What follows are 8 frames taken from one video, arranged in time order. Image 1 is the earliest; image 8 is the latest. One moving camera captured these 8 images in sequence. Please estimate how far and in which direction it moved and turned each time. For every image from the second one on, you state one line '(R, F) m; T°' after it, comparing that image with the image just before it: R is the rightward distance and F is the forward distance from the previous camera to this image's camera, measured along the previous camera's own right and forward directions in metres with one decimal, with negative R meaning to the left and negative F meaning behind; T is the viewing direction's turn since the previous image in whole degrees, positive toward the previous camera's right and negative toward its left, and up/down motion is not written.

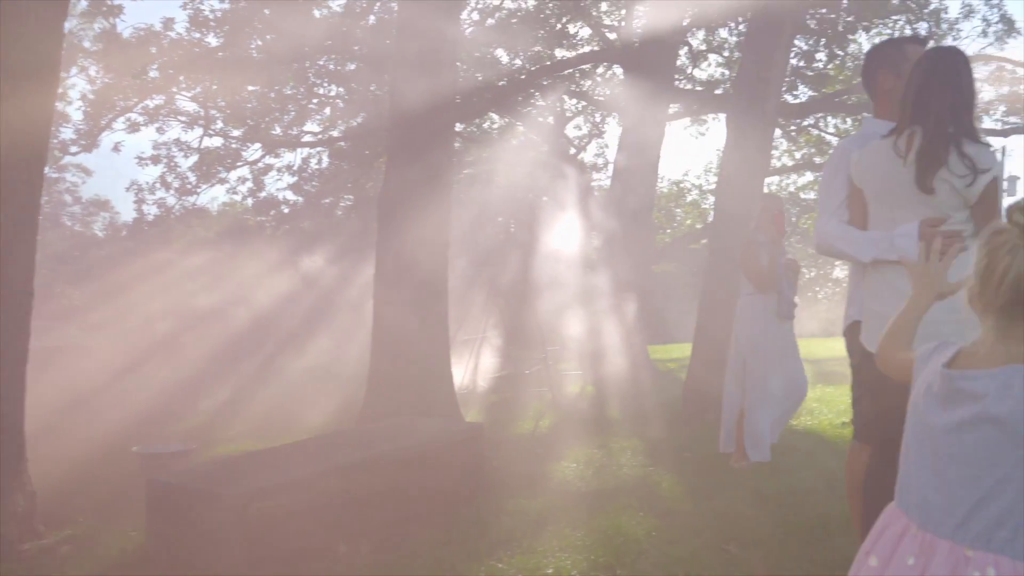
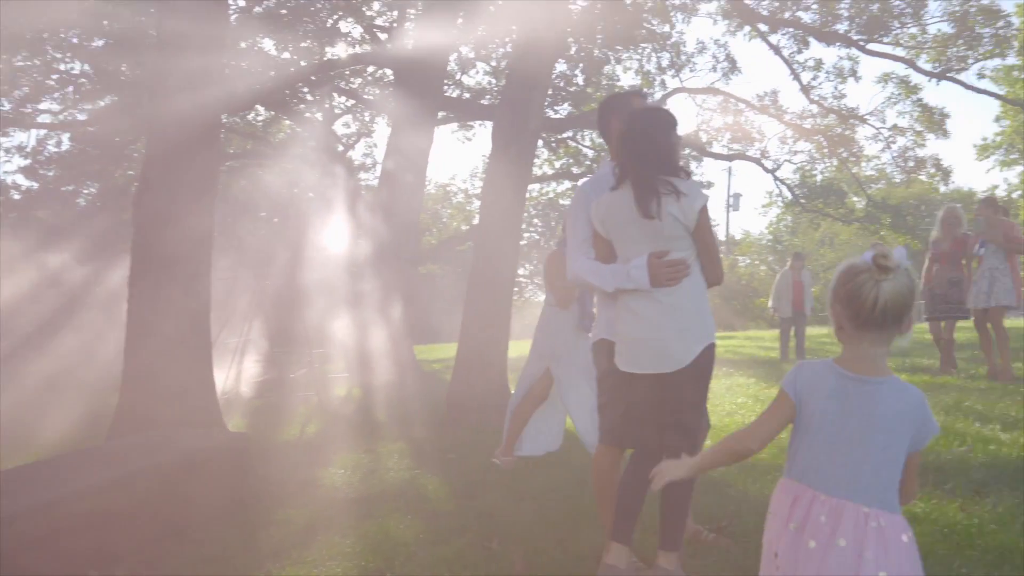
(-0.1, -0.2) m; +16°
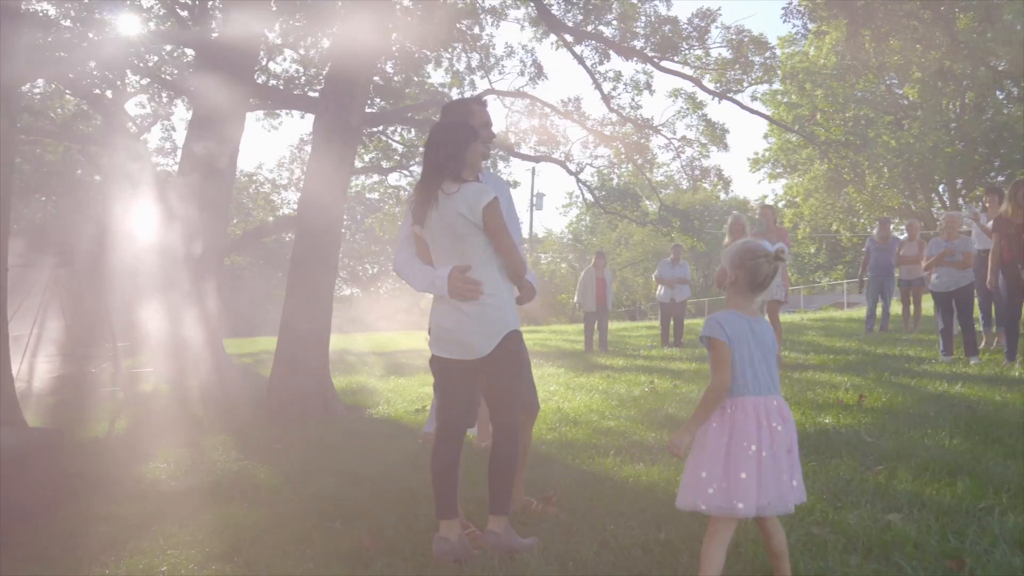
(-0.2, -0.3) m; +13°
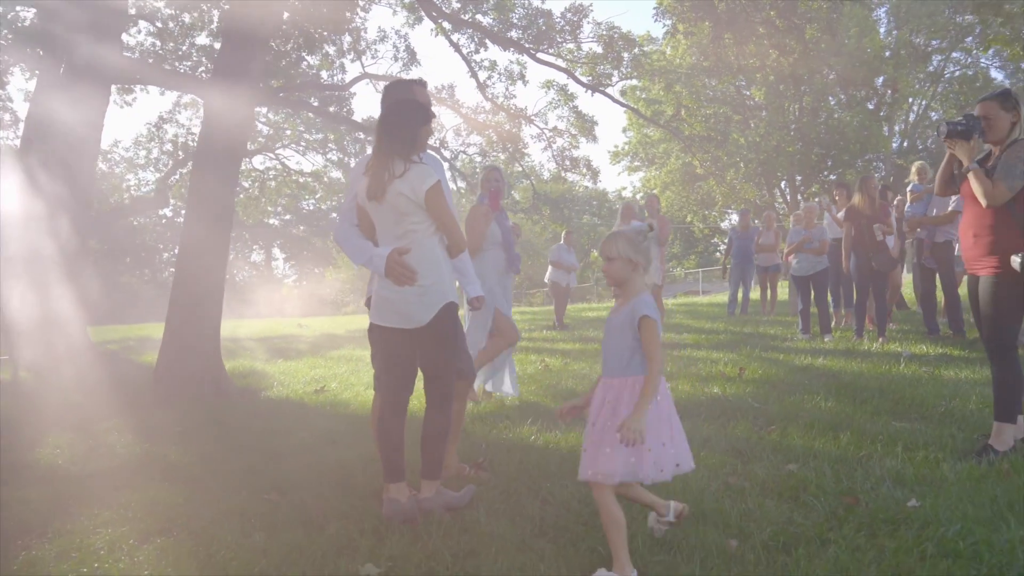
(-0.4, -0.2) m; +10°
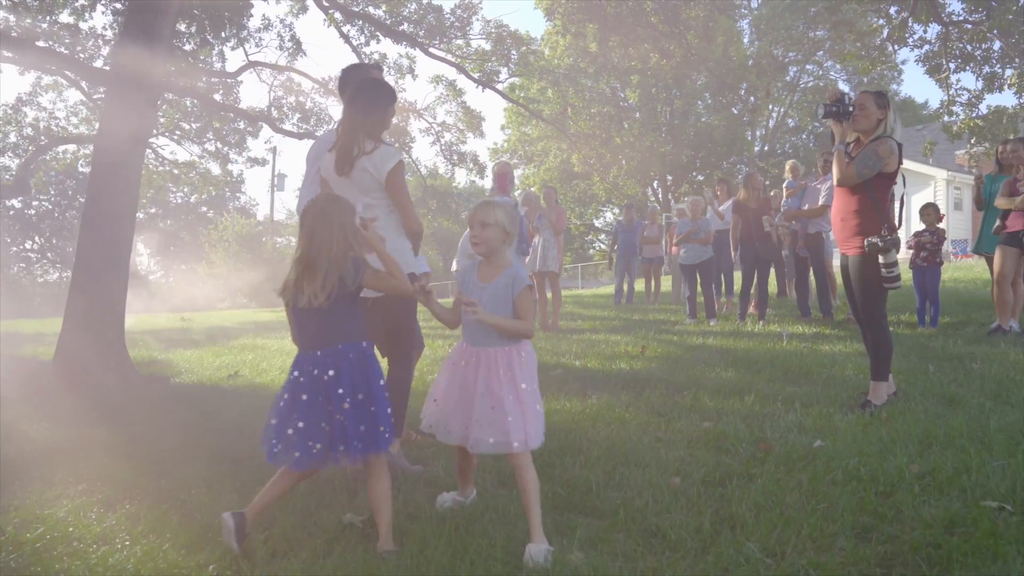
(-0.4, -0.3) m; +9°
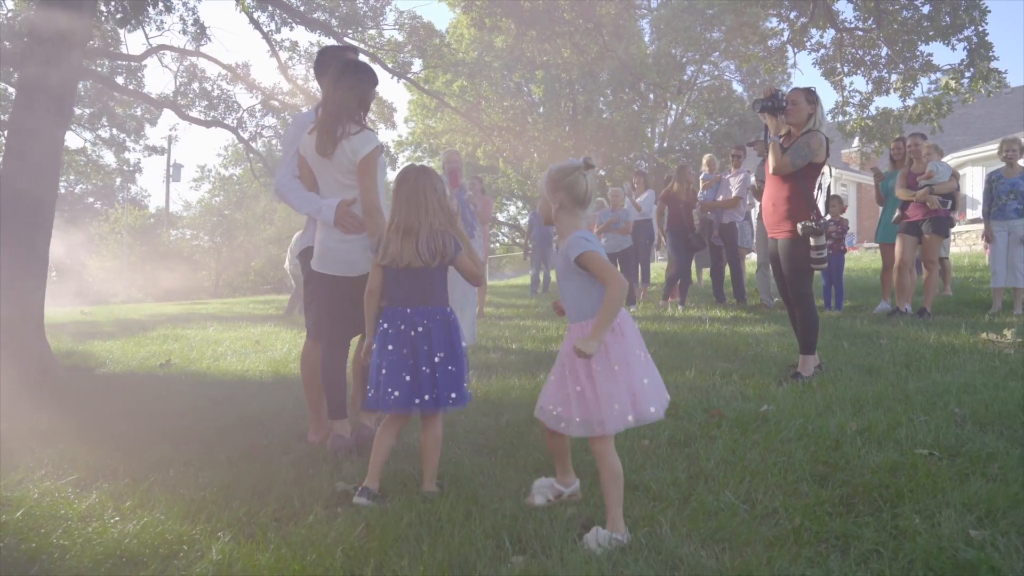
(-0.4, -0.2) m; +7°
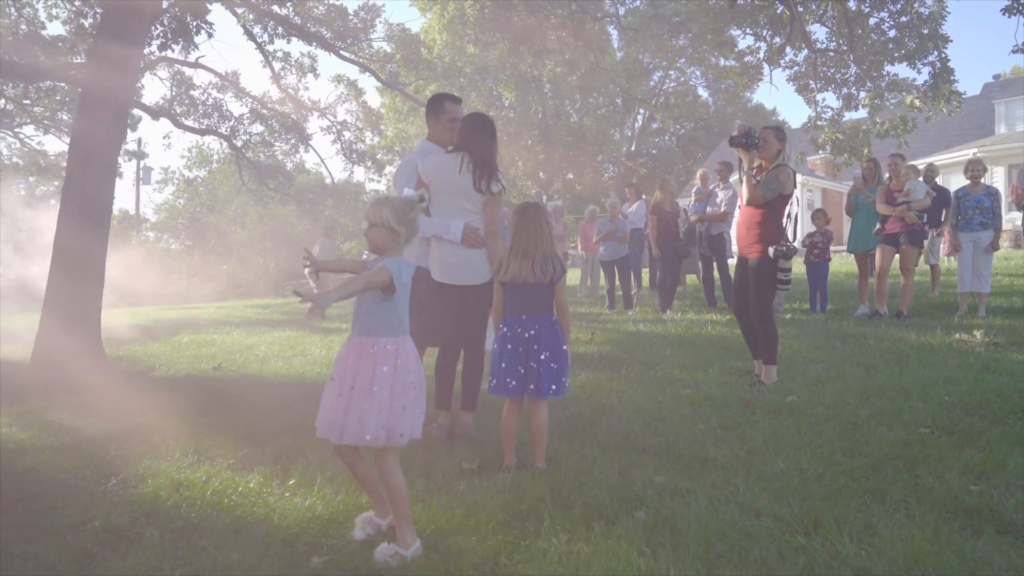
(-0.7, -0.8) m; +3°
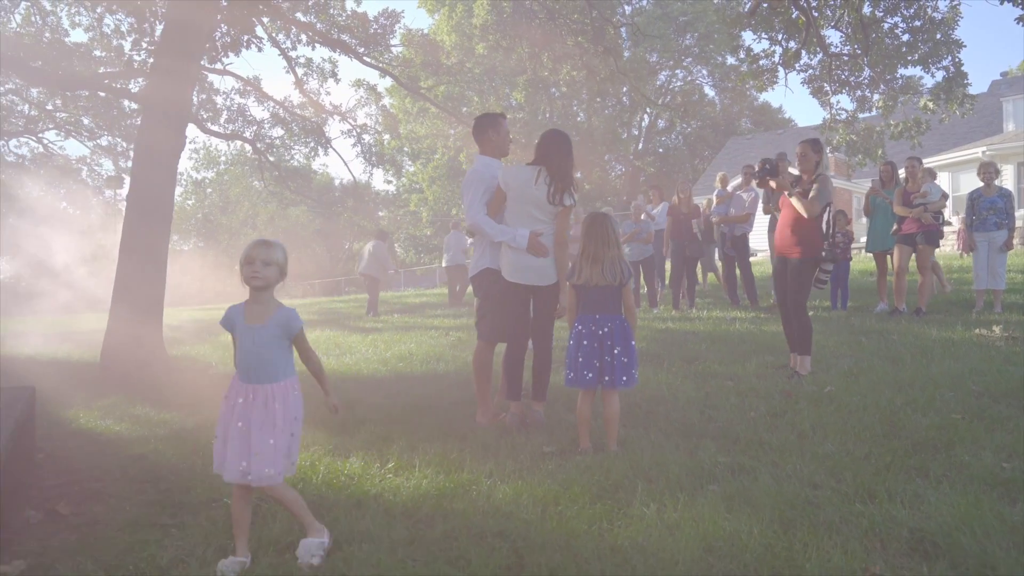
(-0.4, -0.5) m; 0°
